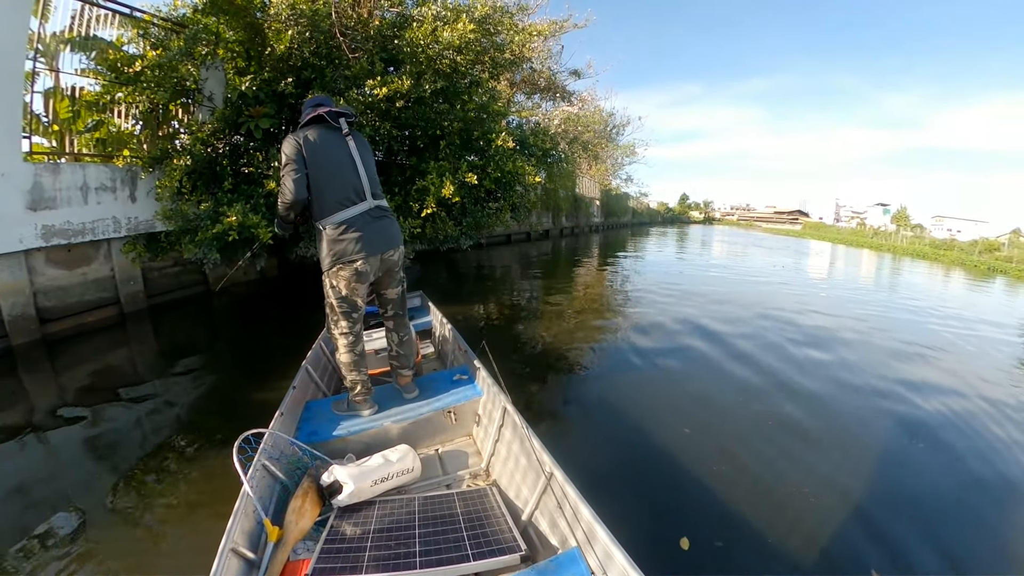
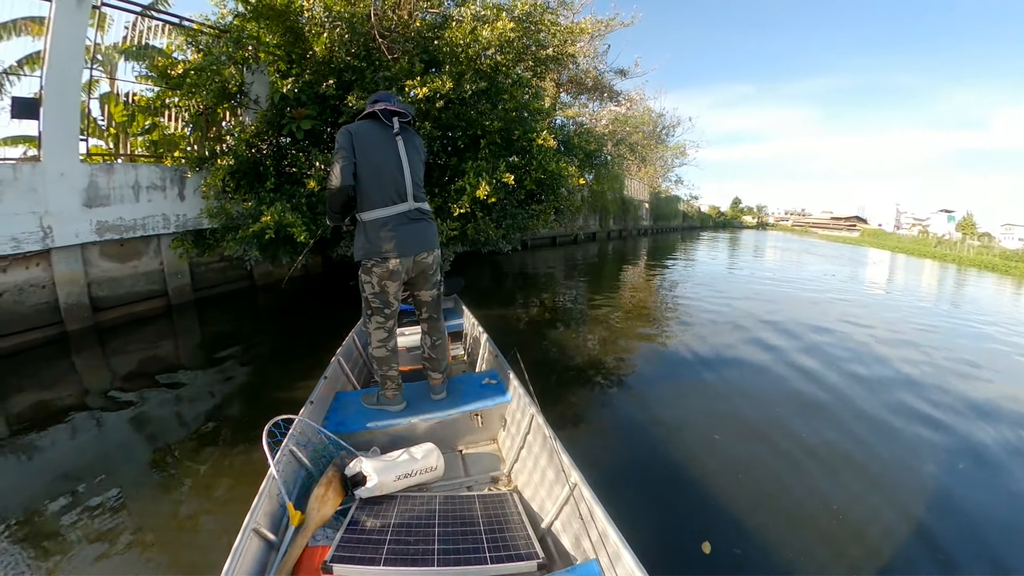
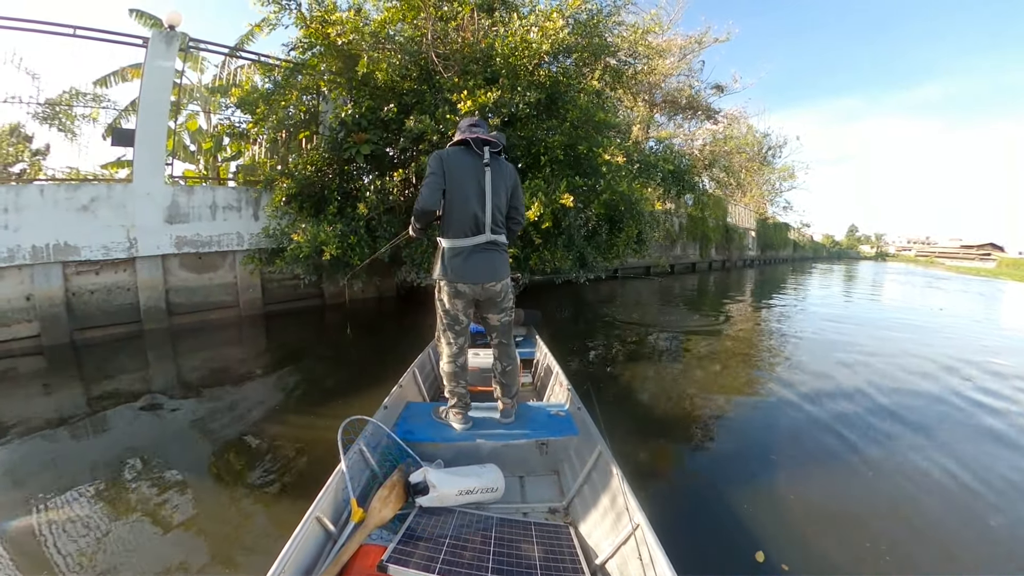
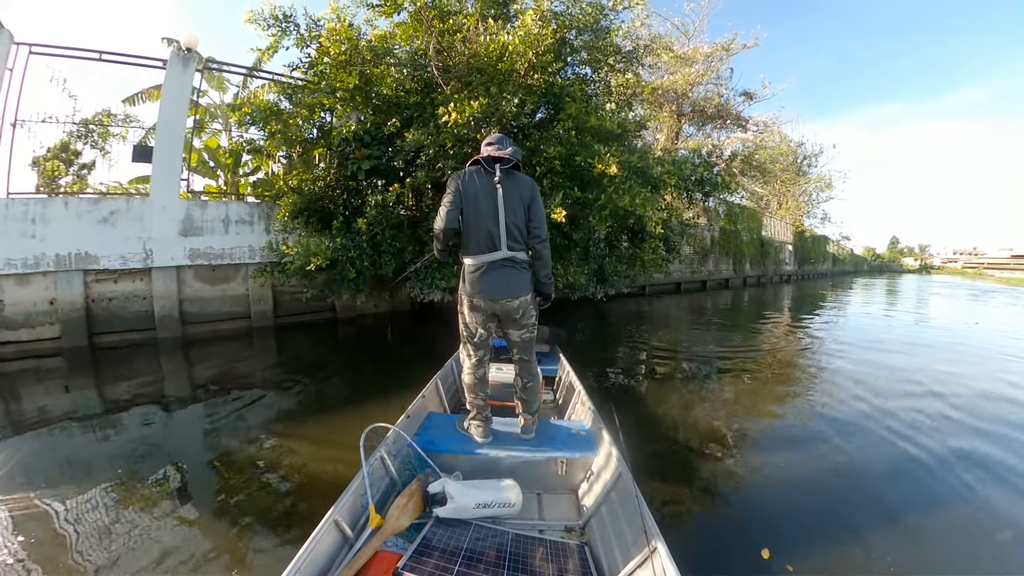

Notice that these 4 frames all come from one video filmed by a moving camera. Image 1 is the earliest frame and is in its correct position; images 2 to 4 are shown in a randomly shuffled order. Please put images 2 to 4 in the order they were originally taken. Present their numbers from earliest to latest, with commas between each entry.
2, 3, 4
